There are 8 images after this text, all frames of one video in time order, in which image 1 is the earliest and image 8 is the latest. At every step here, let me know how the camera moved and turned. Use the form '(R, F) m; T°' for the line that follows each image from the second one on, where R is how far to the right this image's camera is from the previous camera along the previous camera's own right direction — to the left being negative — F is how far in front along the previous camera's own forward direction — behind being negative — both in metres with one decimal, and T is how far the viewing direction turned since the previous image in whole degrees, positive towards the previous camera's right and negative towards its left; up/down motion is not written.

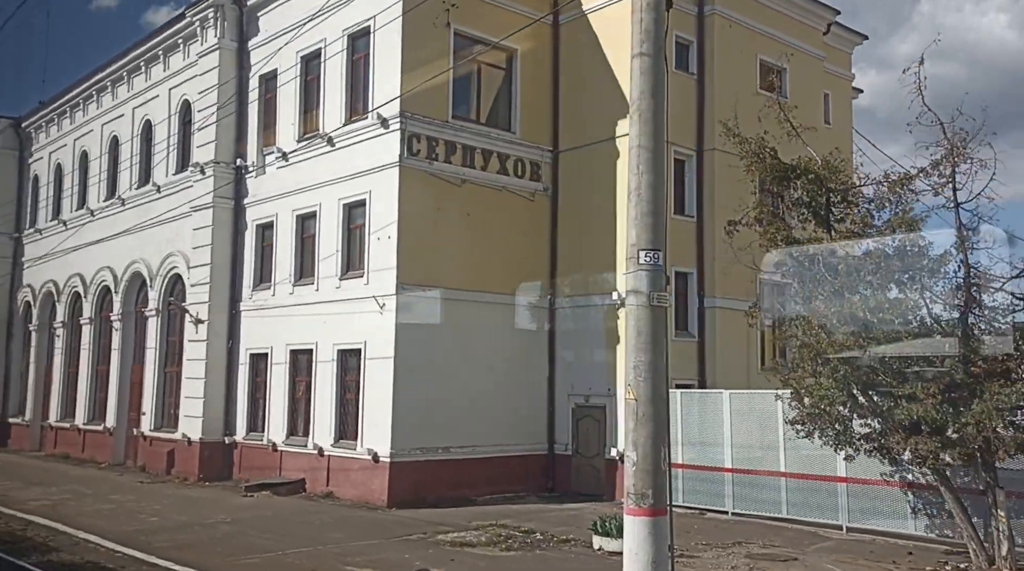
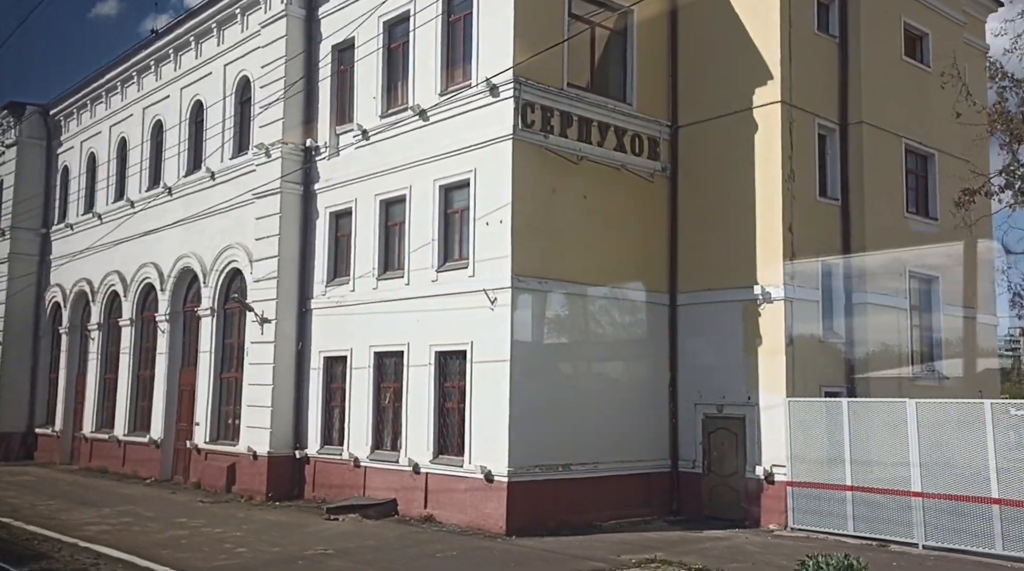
(-1.6, +1.9) m; 0°
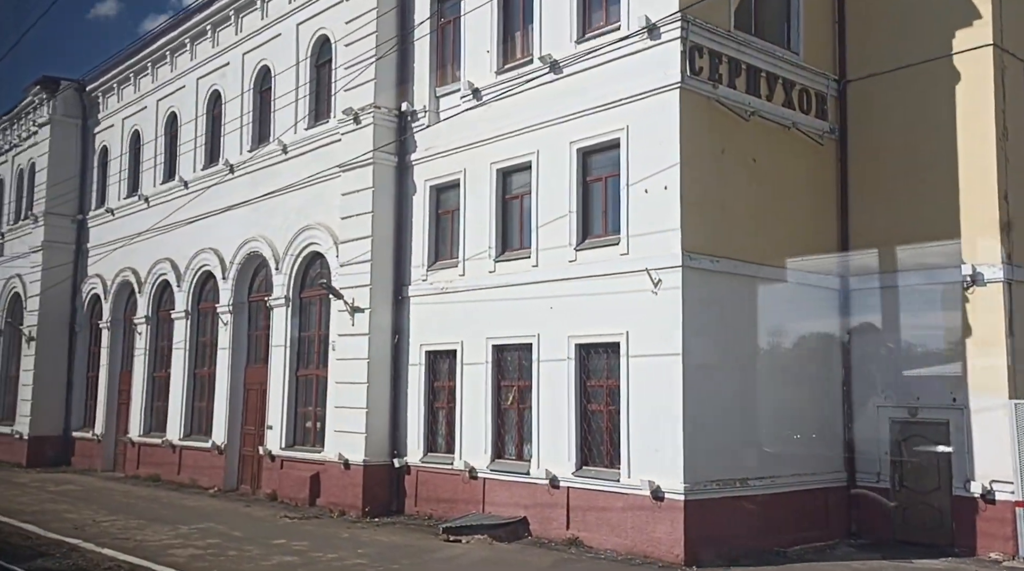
(-1.7, +2.0) m; 0°
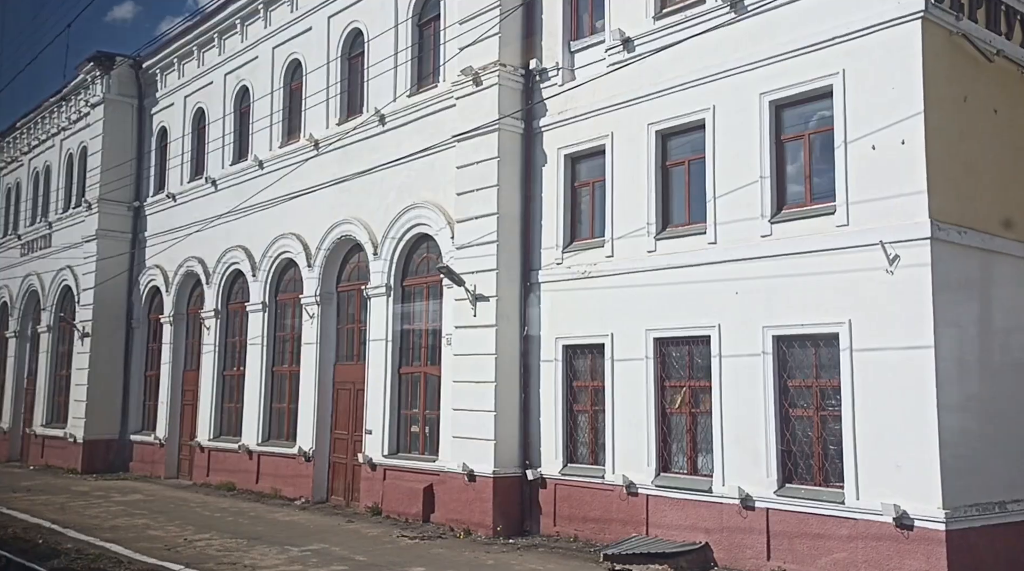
(-1.5, +1.8) m; -1°
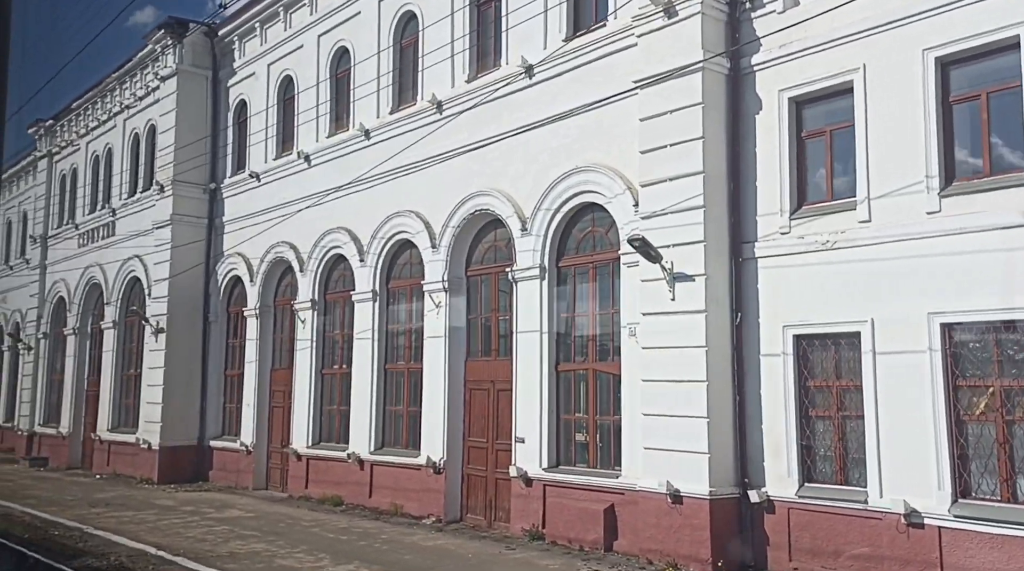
(-1.8, +2.2) m; -2°
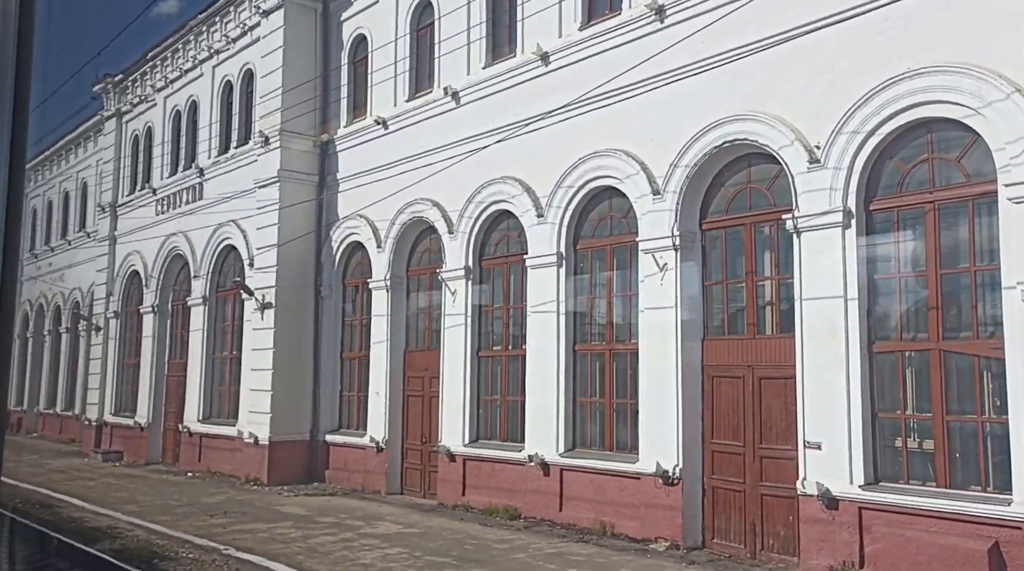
(-2.4, +3.0) m; -2°
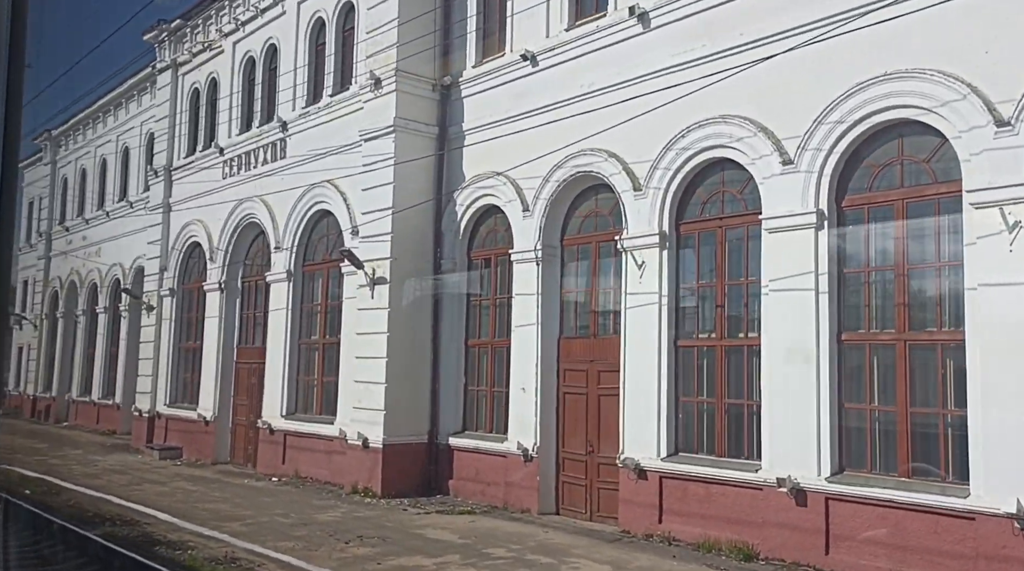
(-2.2, +2.9) m; 0°
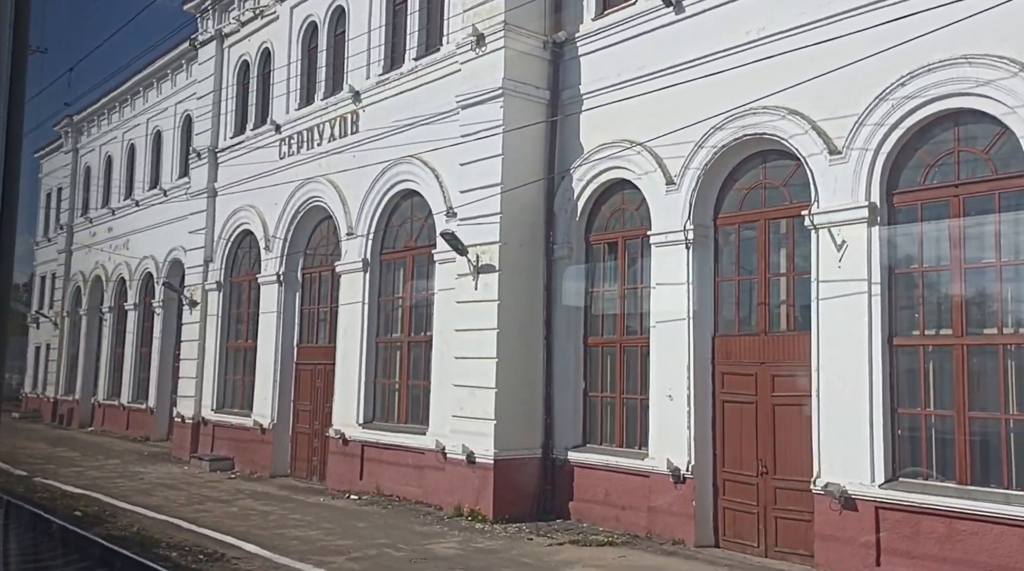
(-1.5, +2.0) m; 0°
